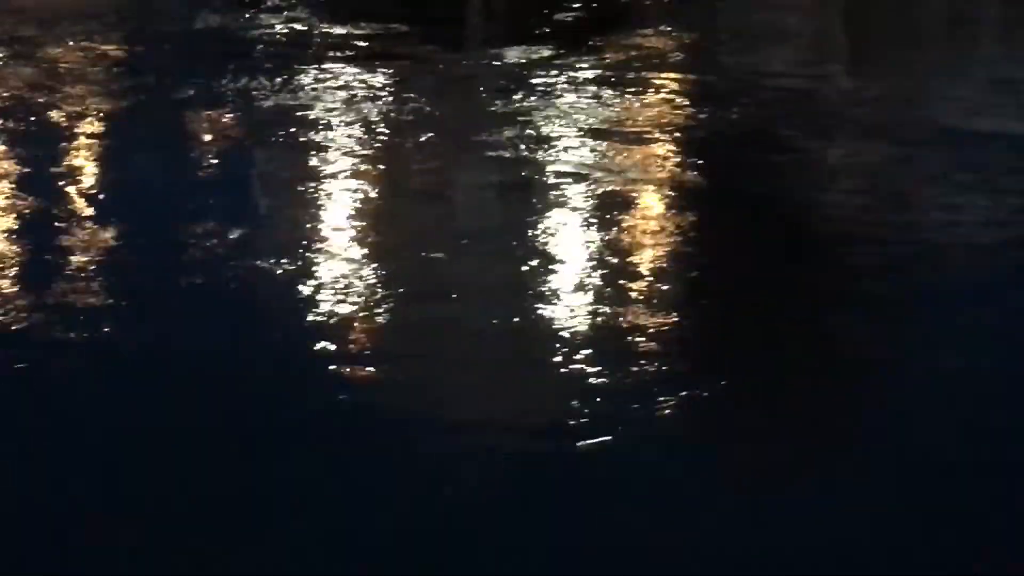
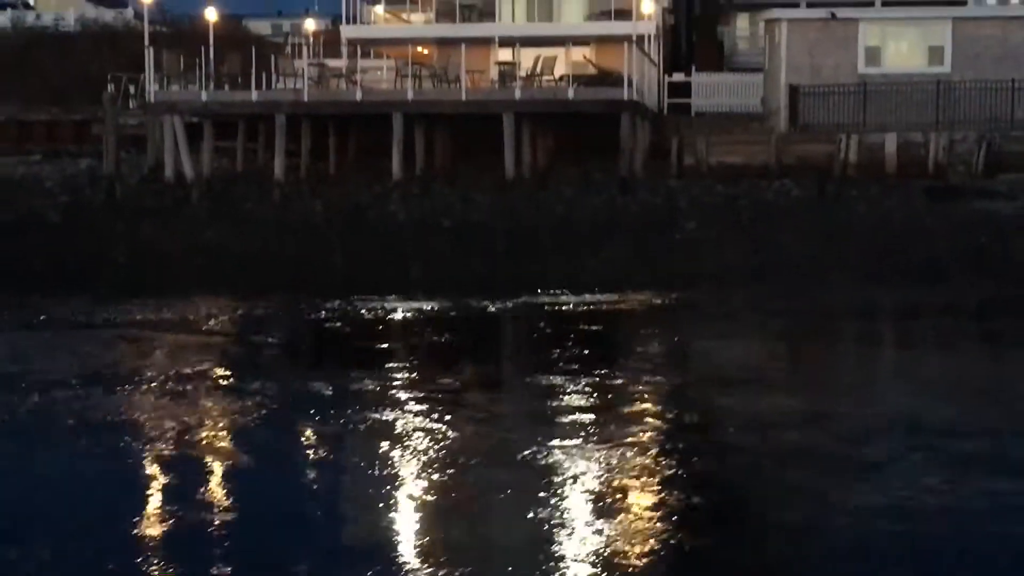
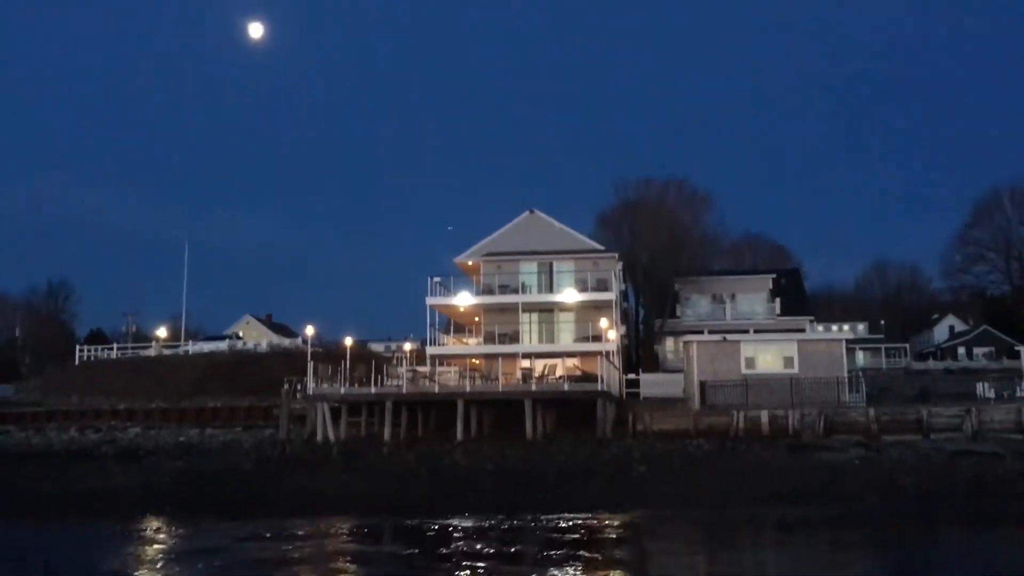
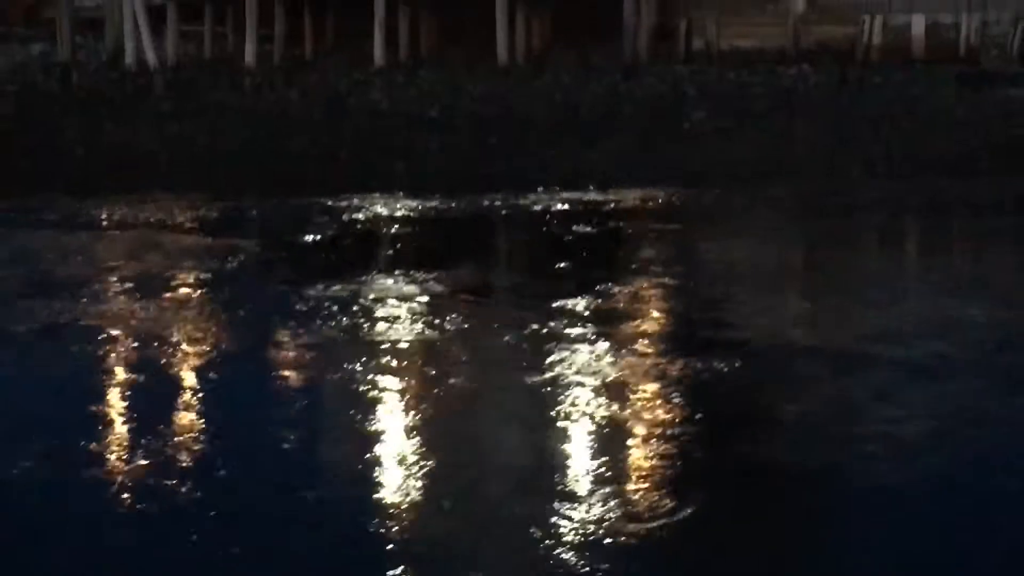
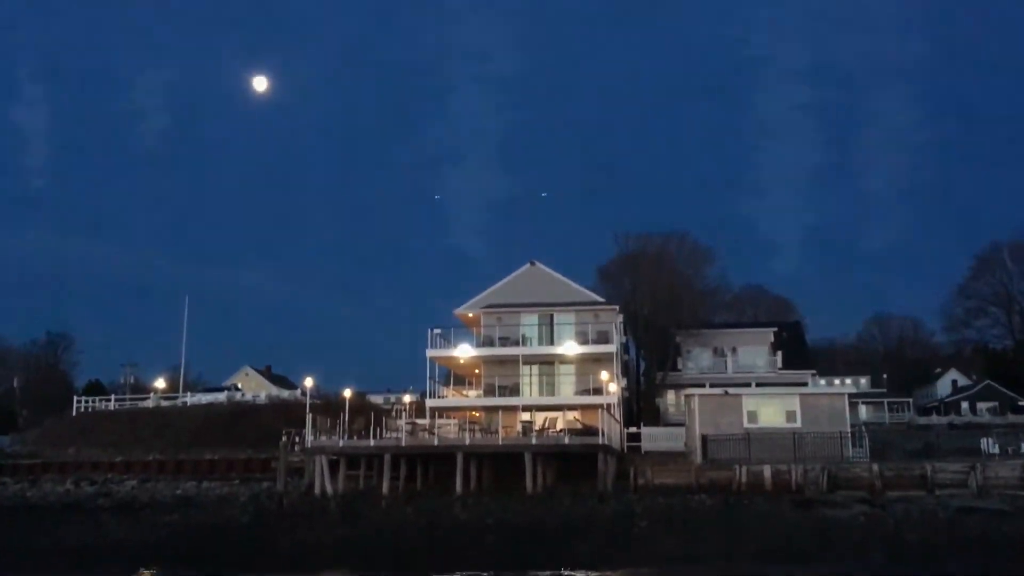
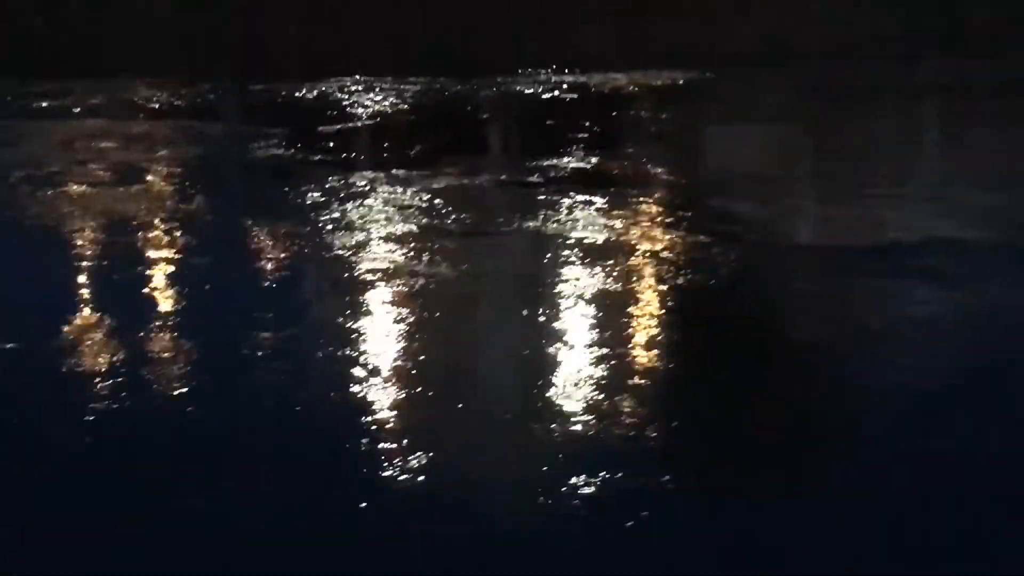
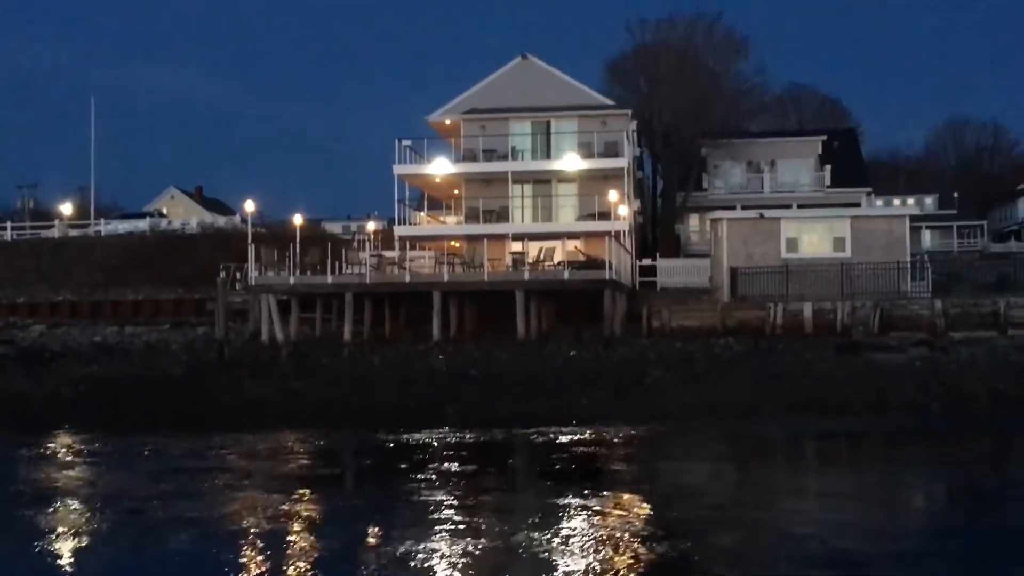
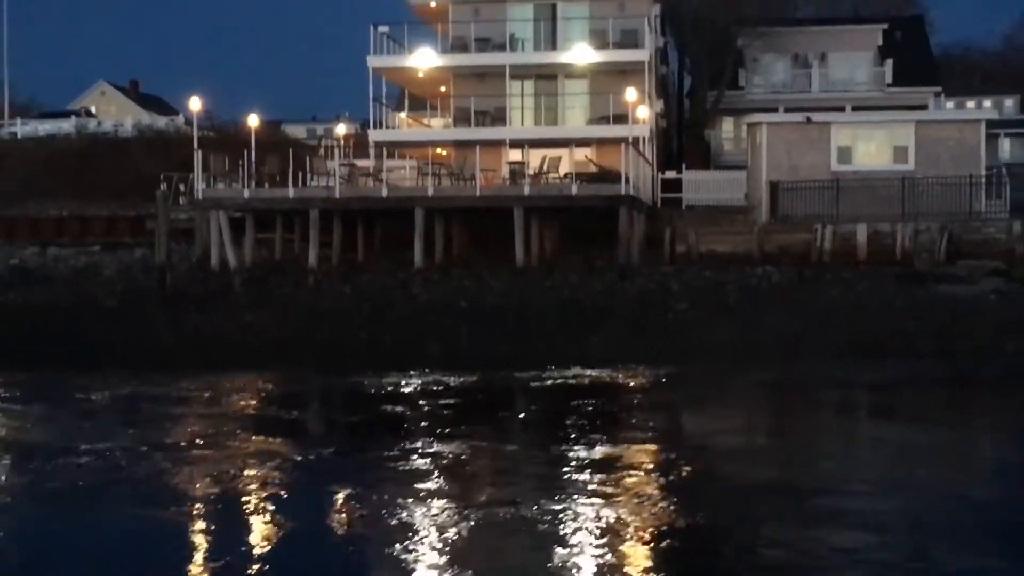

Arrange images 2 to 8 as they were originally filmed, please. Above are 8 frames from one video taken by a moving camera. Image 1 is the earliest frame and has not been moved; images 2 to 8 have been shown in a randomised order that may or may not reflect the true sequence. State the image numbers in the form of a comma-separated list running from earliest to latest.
6, 4, 2, 8, 7, 3, 5
